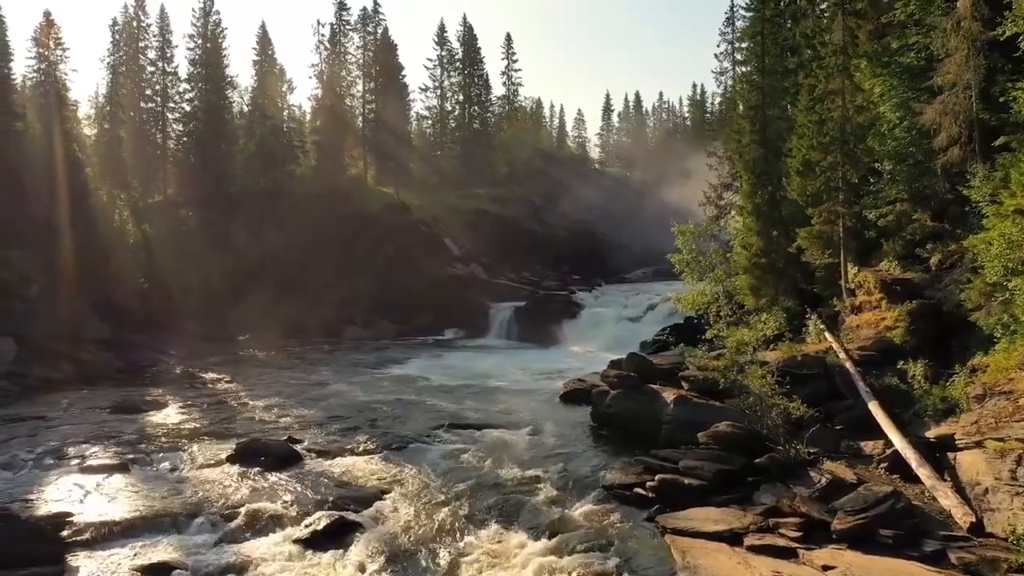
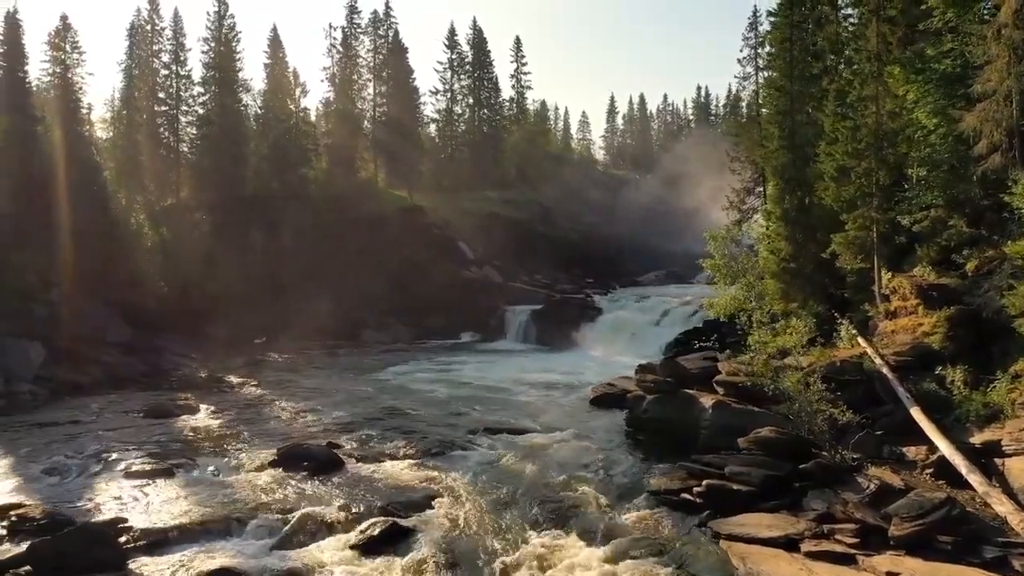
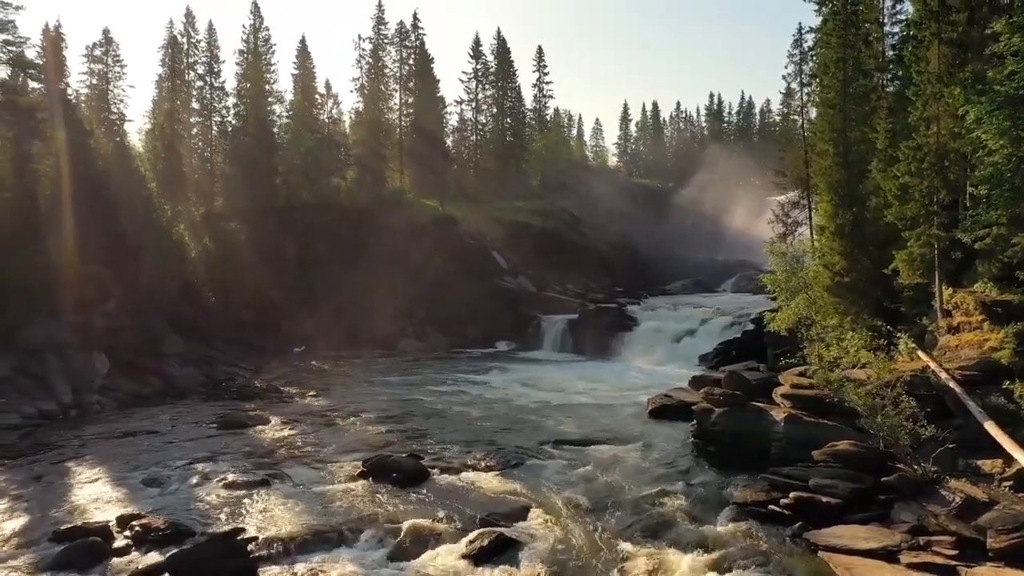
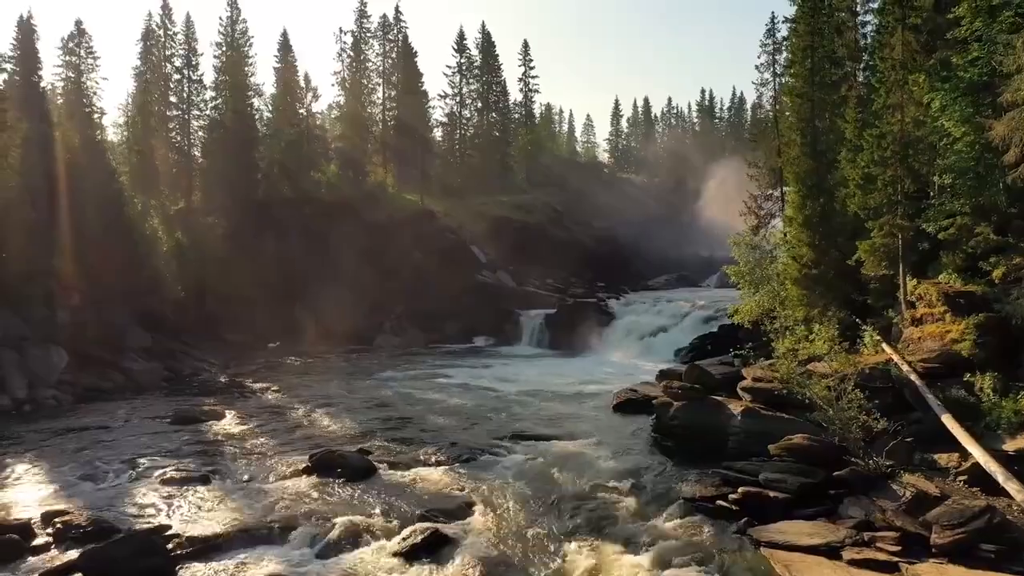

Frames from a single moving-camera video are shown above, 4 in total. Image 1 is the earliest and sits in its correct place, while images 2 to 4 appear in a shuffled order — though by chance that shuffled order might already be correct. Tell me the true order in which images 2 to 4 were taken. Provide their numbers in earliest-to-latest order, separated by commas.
2, 4, 3
